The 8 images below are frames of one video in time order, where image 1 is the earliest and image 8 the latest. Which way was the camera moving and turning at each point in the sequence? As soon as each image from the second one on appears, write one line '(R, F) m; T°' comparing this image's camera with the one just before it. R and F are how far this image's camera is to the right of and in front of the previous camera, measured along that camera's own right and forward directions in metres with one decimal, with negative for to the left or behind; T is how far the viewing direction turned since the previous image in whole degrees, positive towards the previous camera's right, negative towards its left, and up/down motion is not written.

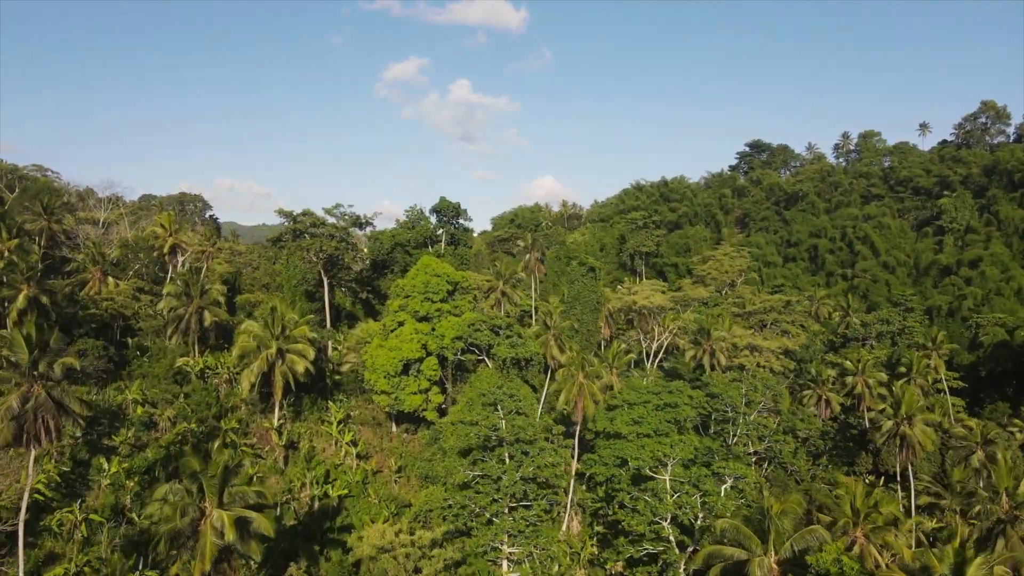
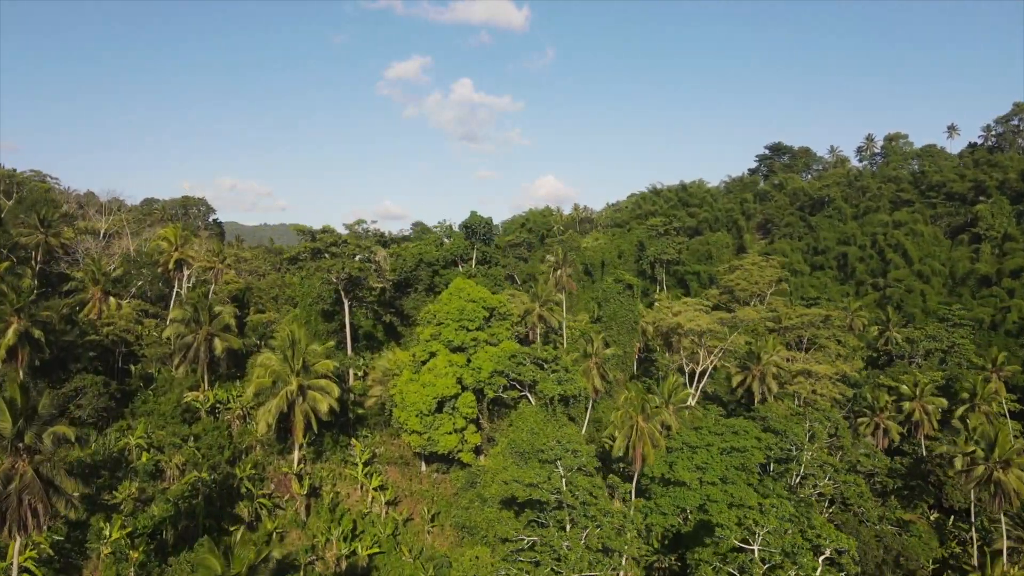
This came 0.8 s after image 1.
(-1.5, +2.9) m; 0°
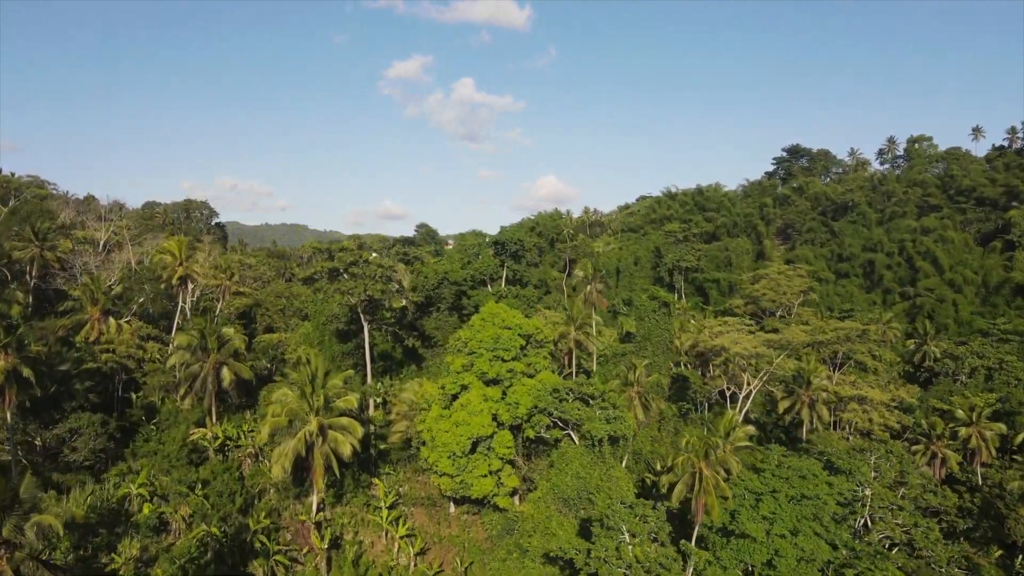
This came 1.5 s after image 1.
(-1.3, +2.6) m; 0°
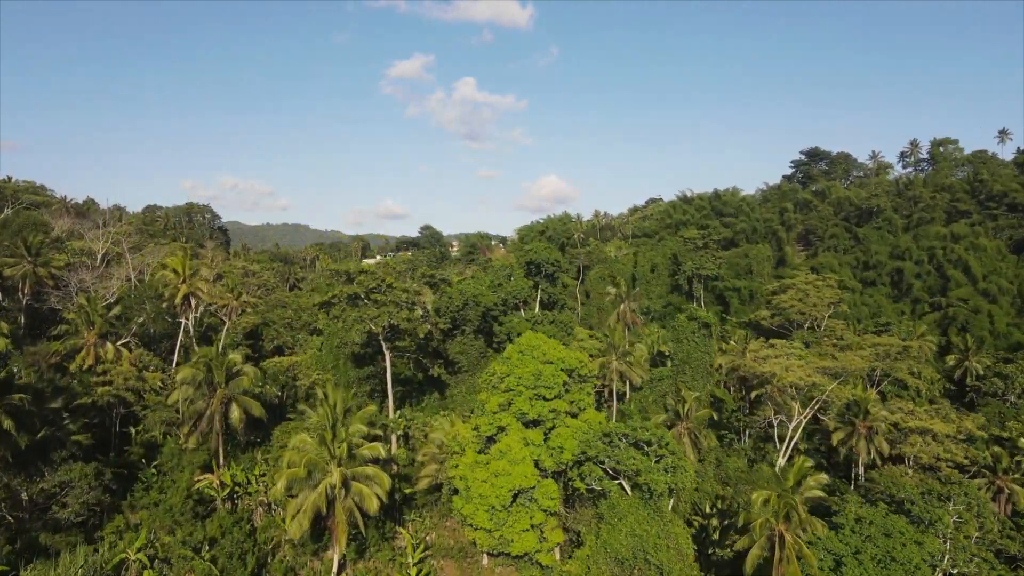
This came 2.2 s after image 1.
(-1.3, +2.6) m; 0°
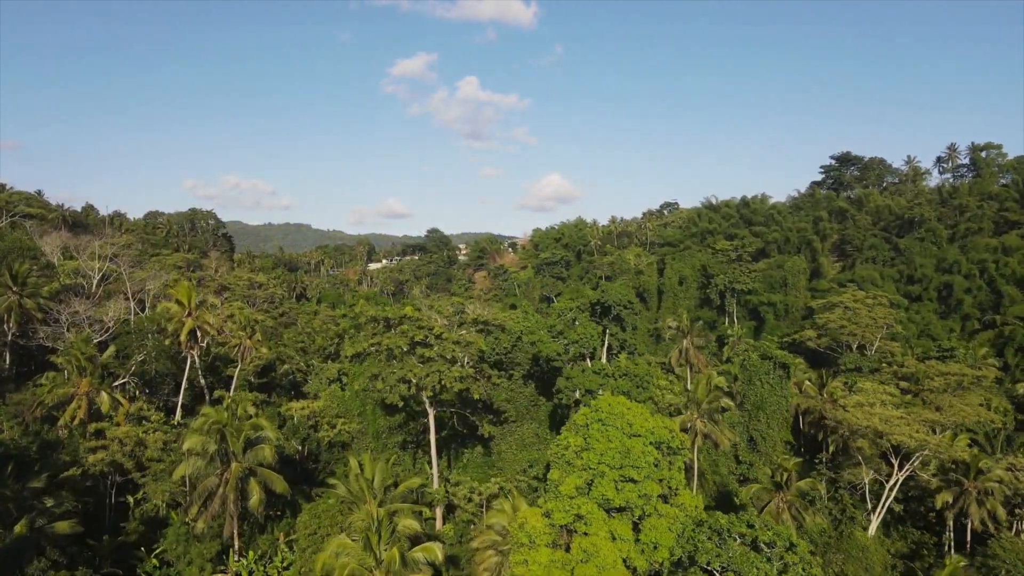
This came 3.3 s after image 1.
(-2.0, +4.1) m; 0°
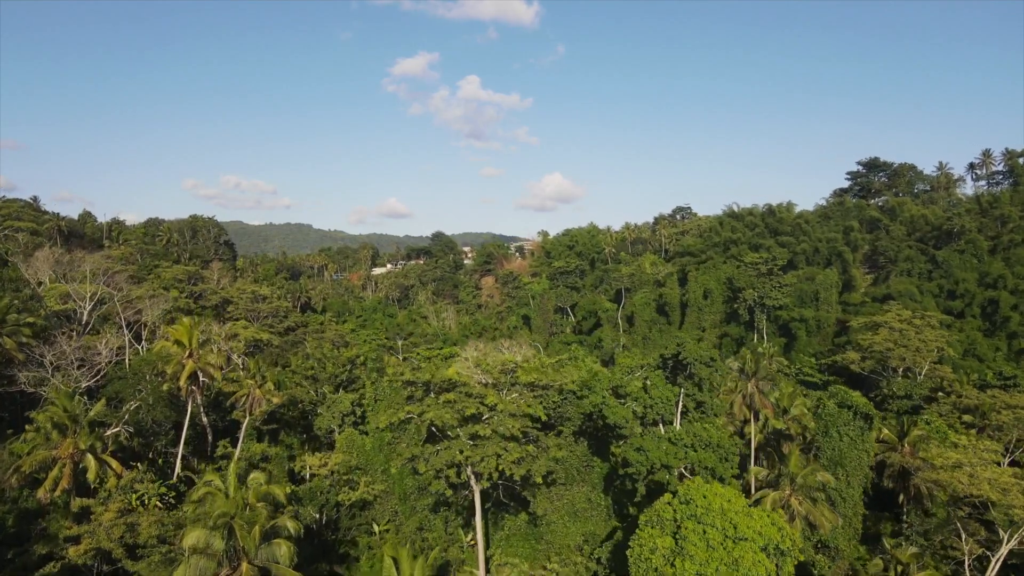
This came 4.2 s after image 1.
(-1.5, +3.6) m; 0°
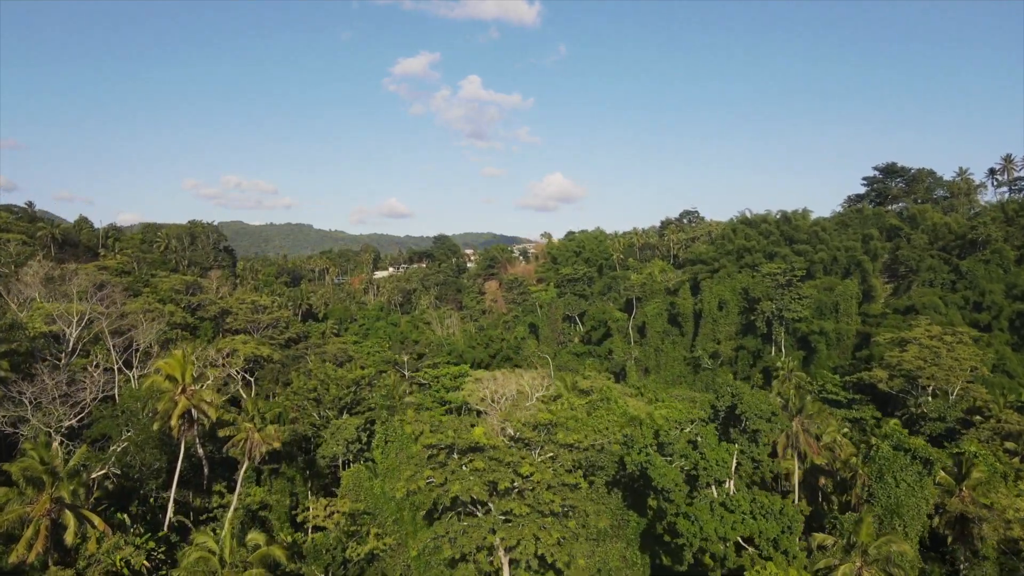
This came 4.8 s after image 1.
(-0.7, +2.3) m; 0°
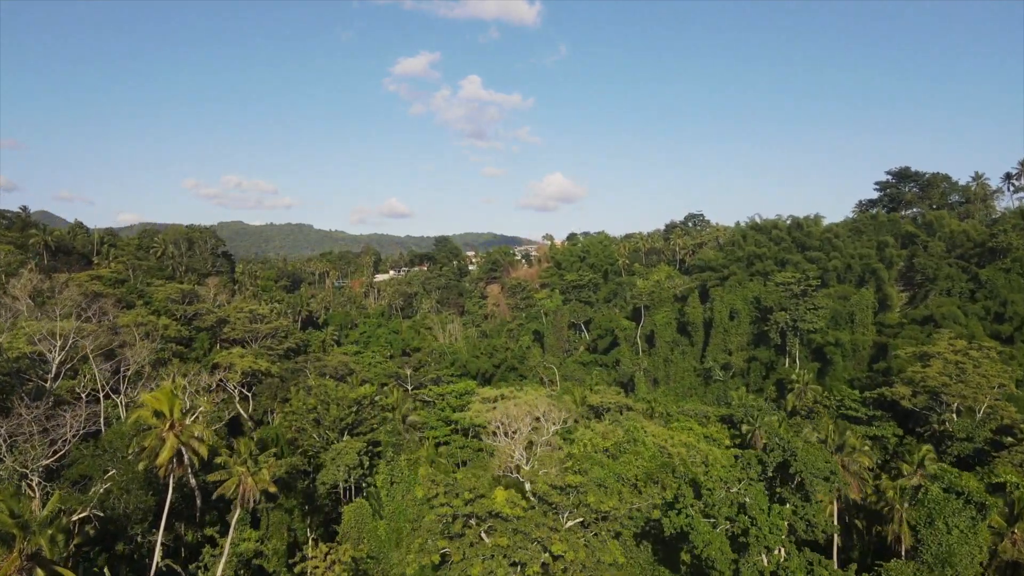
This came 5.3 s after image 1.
(-0.5, +2.0) m; 0°
